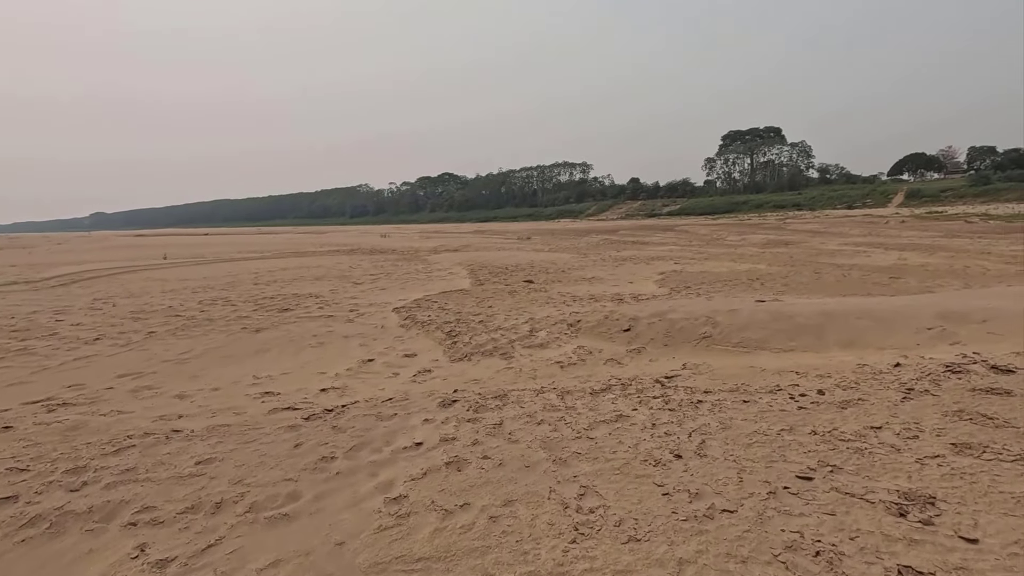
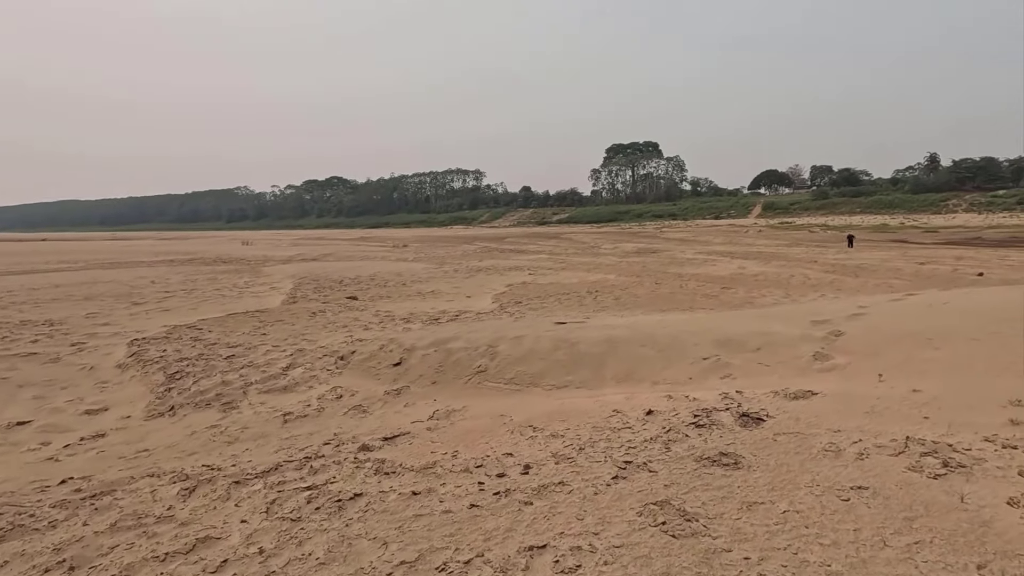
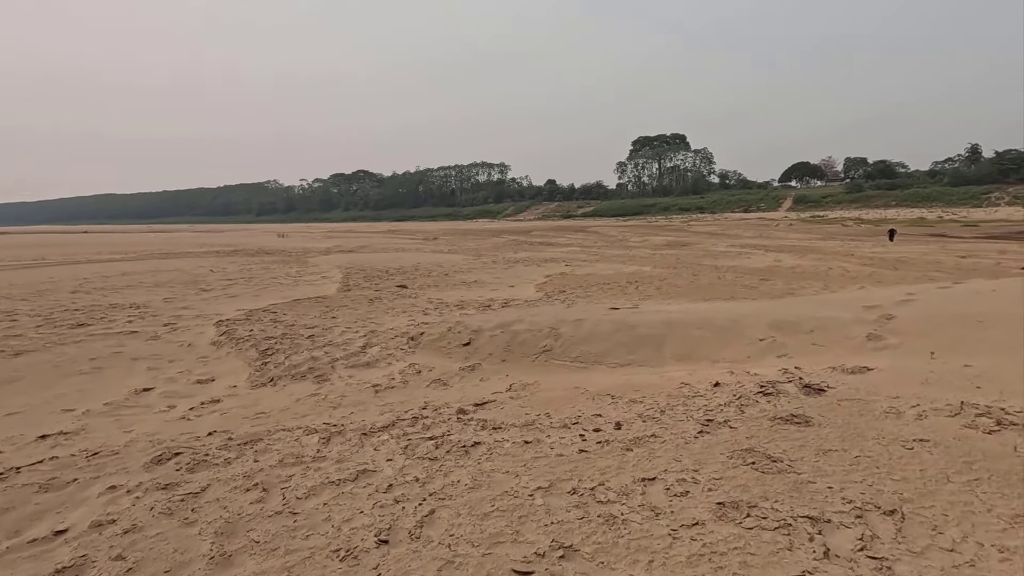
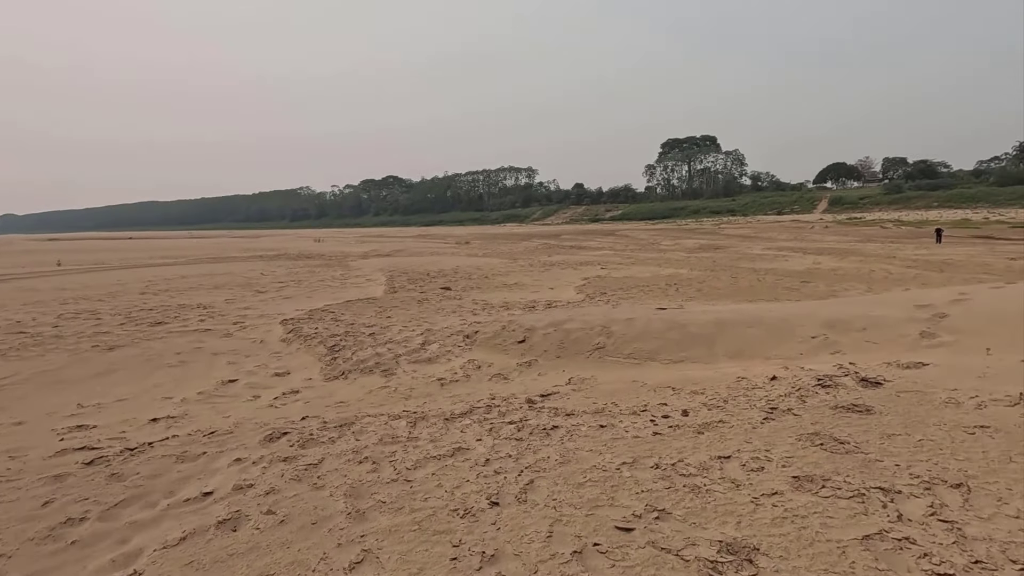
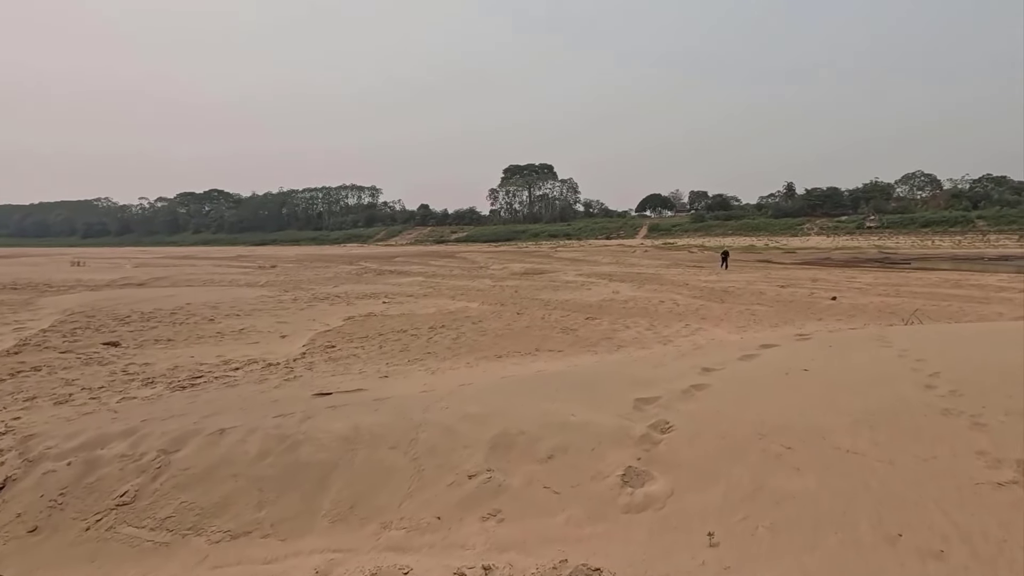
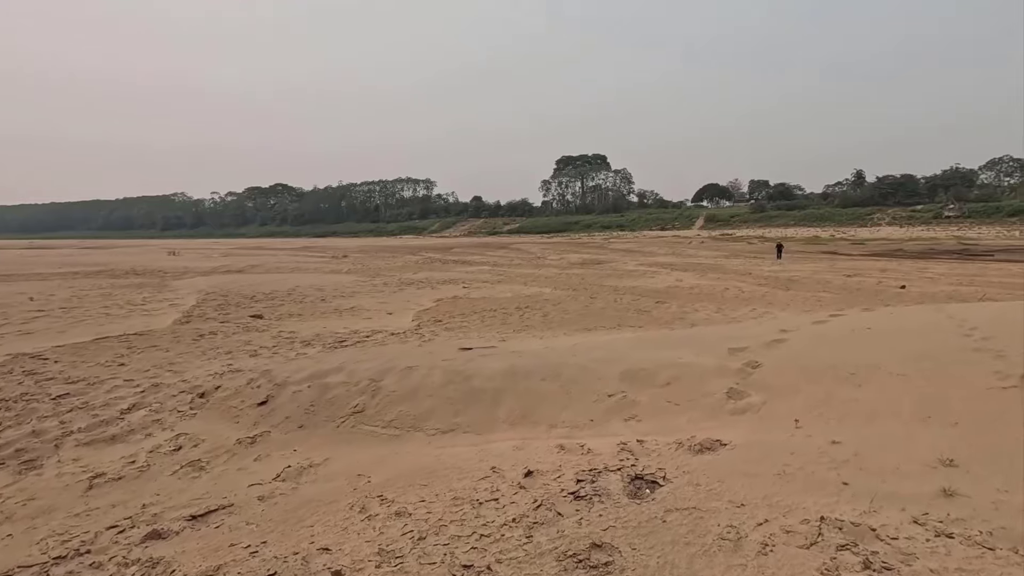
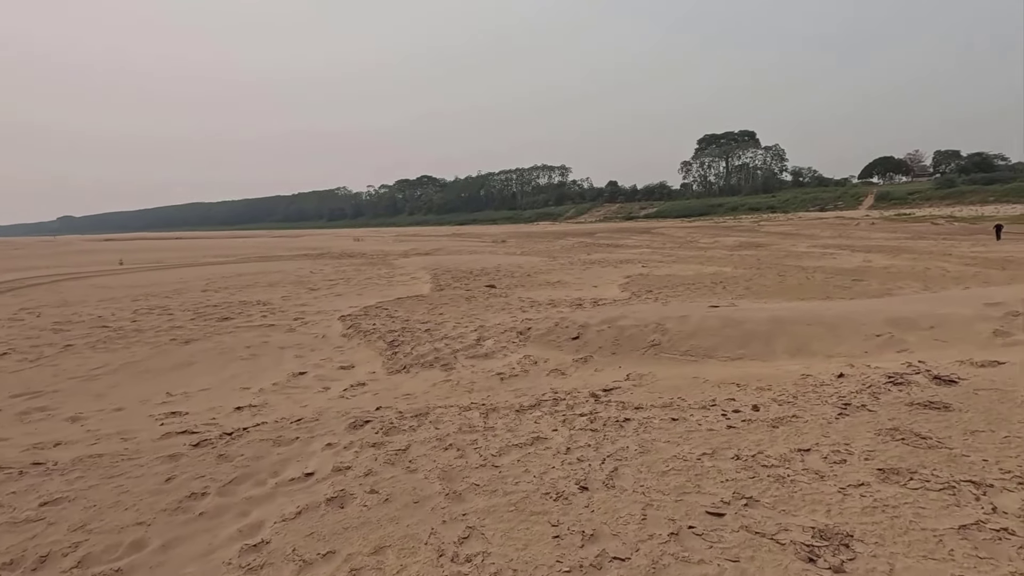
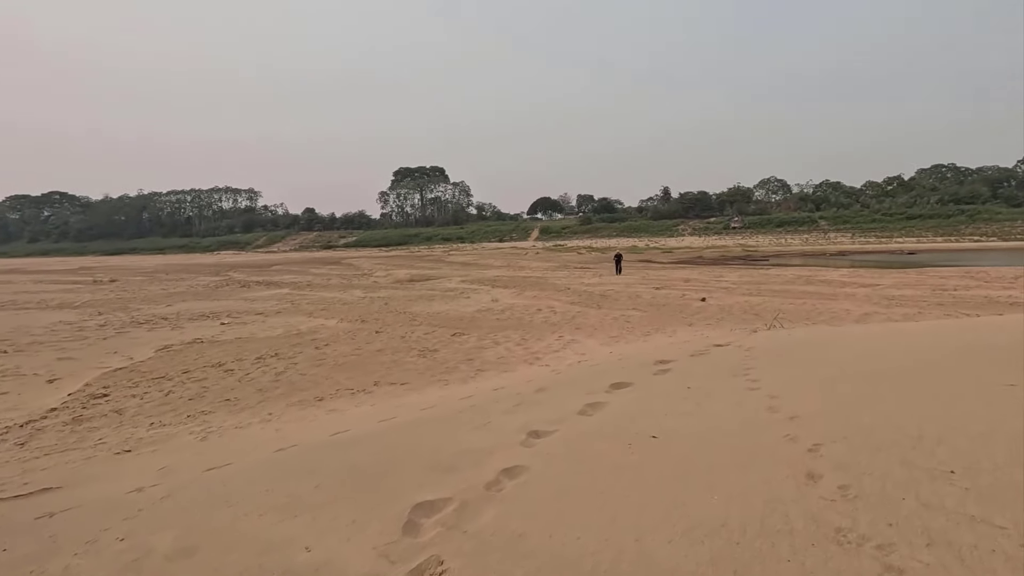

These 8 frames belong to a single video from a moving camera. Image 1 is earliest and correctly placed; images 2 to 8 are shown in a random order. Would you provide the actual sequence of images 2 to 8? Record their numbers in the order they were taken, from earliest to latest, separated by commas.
7, 4, 3, 2, 6, 5, 8
